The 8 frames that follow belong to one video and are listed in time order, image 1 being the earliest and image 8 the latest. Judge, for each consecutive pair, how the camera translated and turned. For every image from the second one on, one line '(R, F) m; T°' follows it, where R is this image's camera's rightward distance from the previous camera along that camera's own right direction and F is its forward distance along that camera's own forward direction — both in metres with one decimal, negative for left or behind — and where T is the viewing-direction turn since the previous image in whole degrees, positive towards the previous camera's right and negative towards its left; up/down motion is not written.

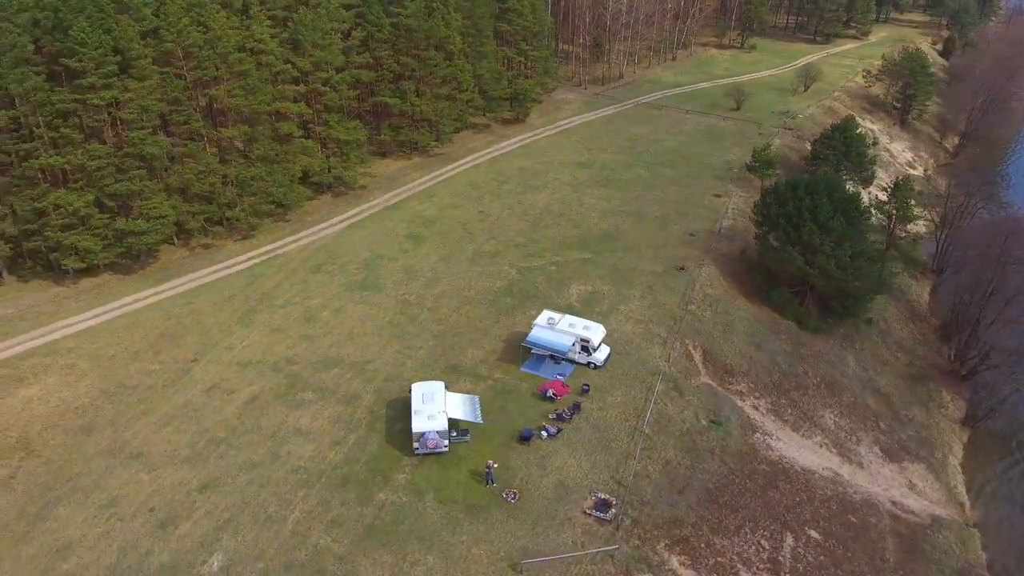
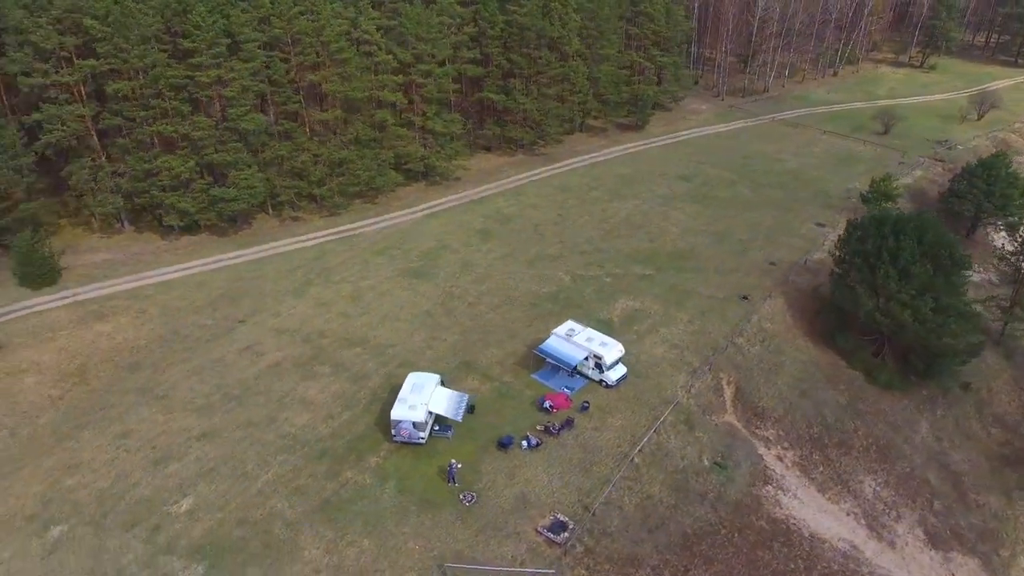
(+6.9, +1.1) m; -13°
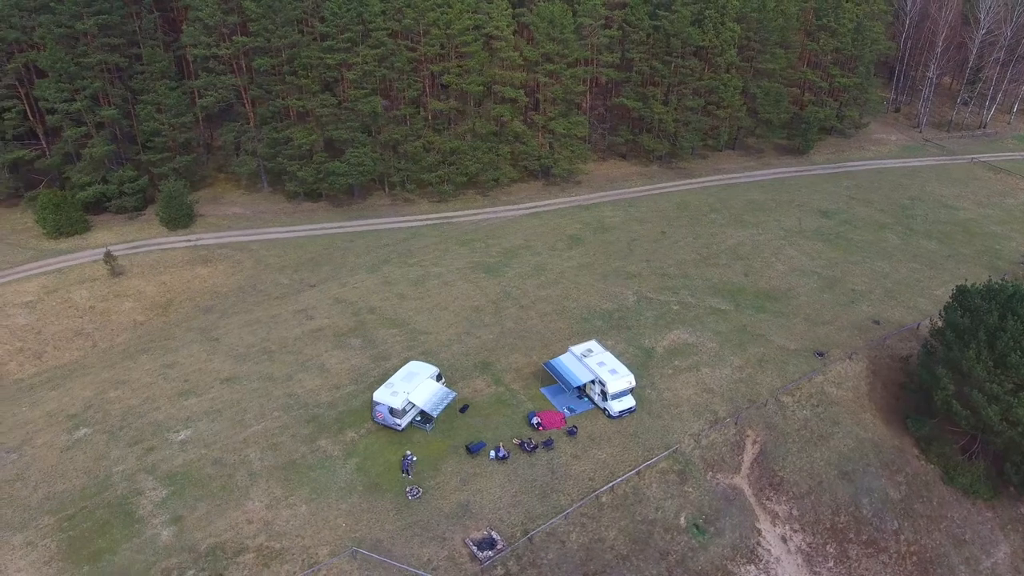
(+8.8, +1.9) m; -17°
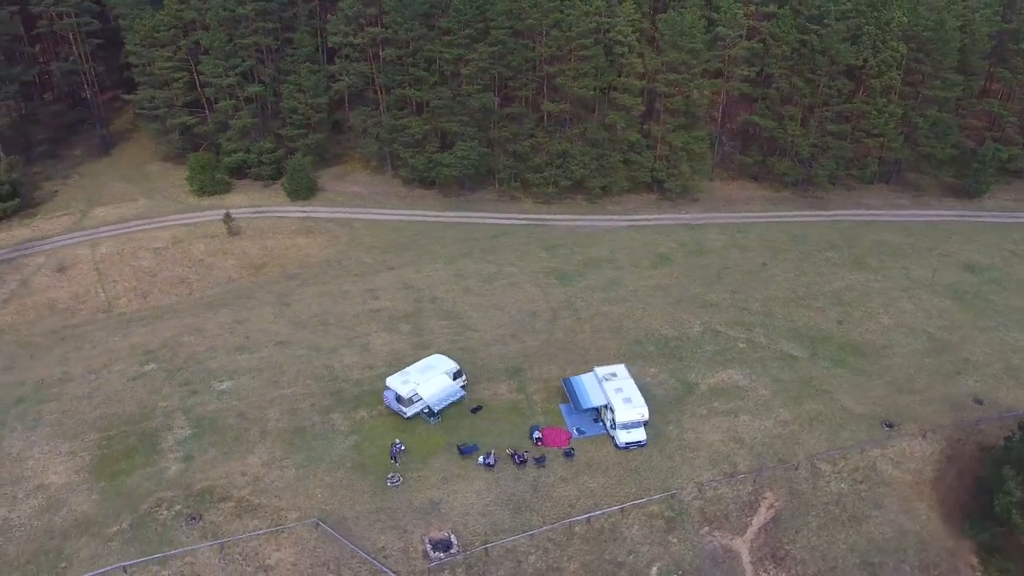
(+6.9, +1.3) m; -15°
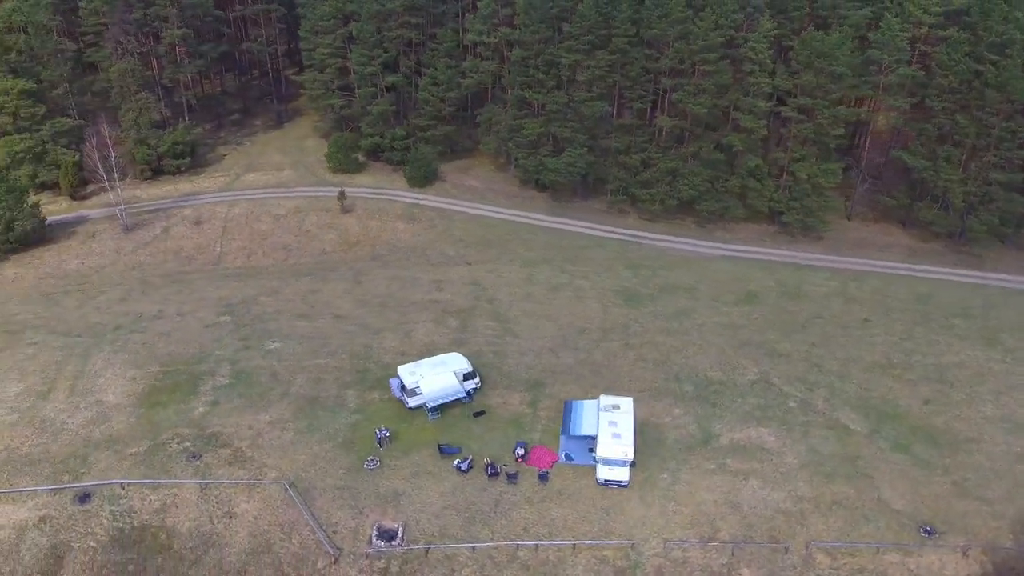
(+7.9, +1.4) m; -16°
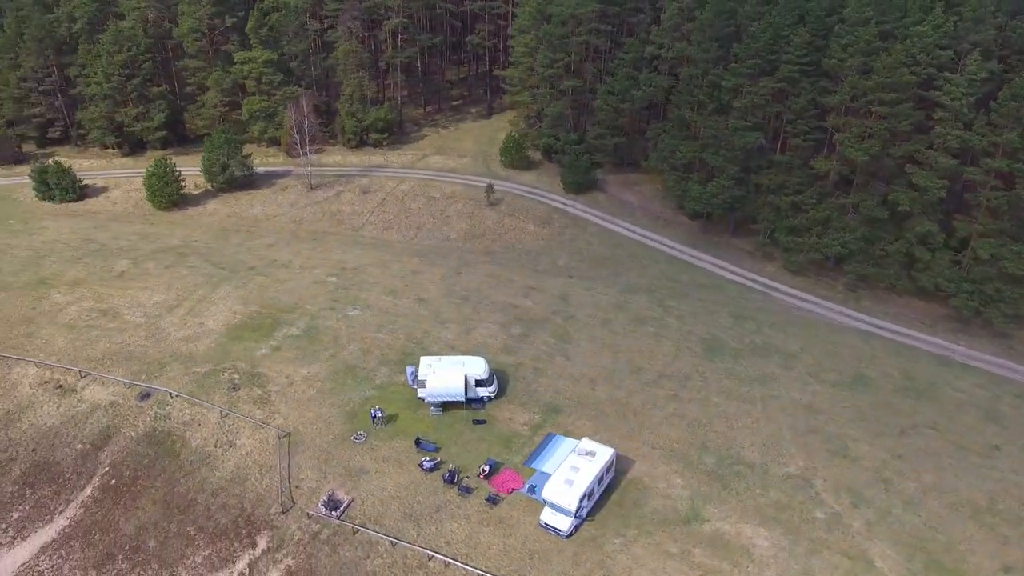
(+10.7, +2.5) m; -22°
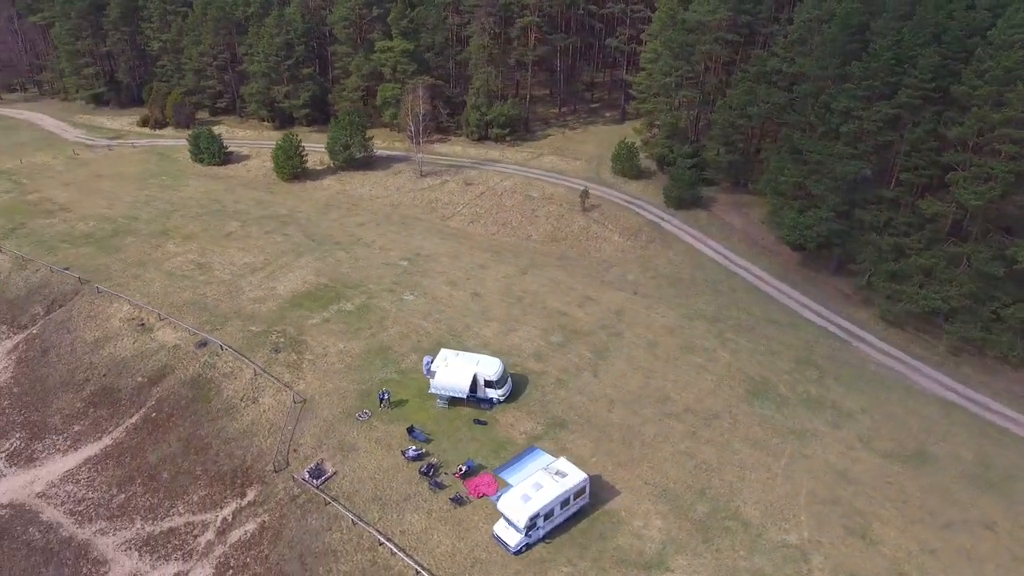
(+6.9, +1.3) m; -14°
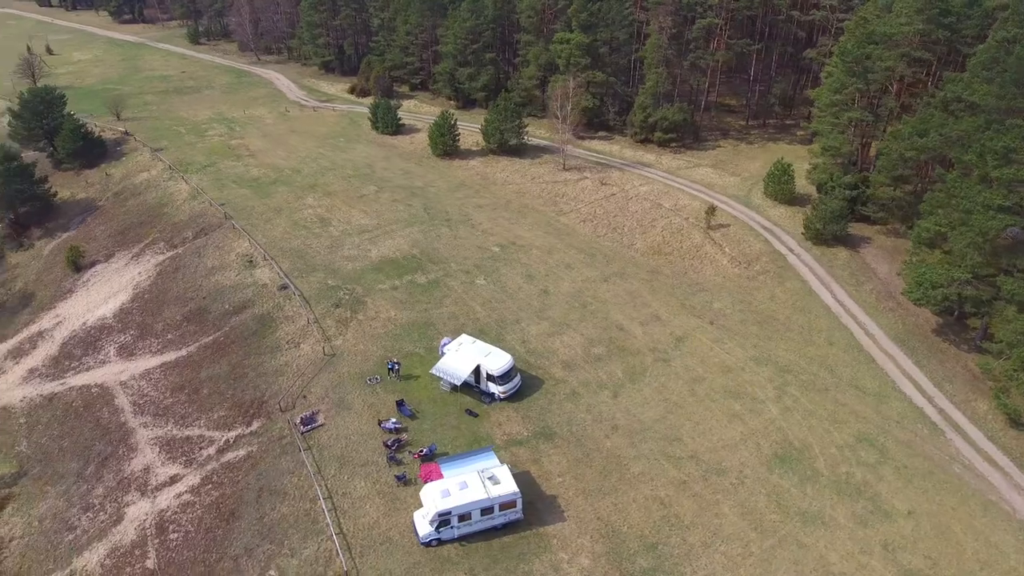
(+9.7, +2.5) m; -19°
